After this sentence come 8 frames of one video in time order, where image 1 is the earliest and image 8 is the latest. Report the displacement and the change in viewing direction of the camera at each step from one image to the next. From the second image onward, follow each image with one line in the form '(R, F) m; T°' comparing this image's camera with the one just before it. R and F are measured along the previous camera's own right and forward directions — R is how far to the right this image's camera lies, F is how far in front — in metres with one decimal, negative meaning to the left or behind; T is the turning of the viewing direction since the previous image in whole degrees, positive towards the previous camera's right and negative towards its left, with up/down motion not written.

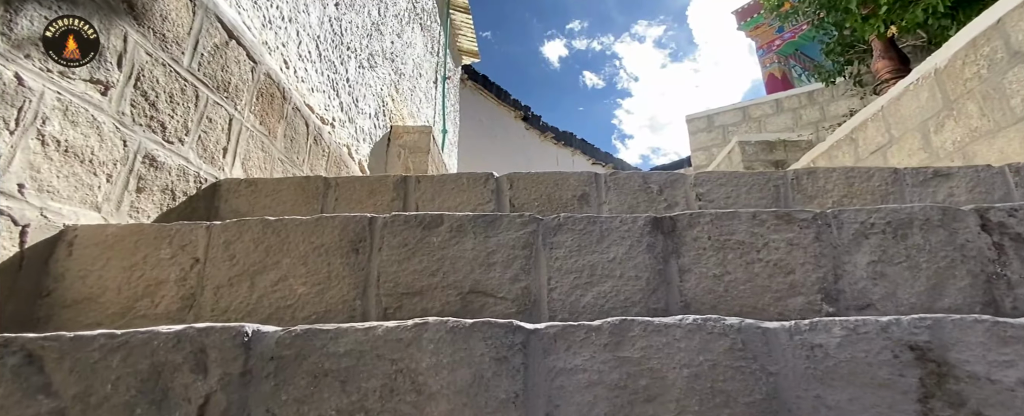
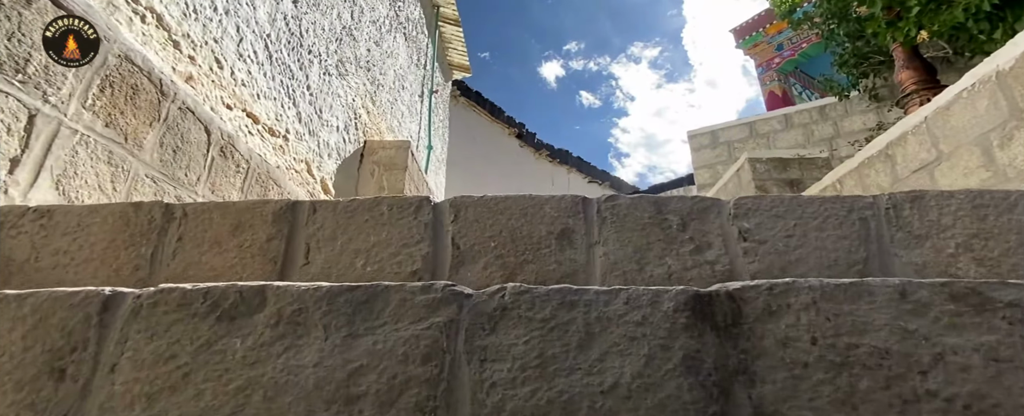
(+0.1, +0.3) m; 0°
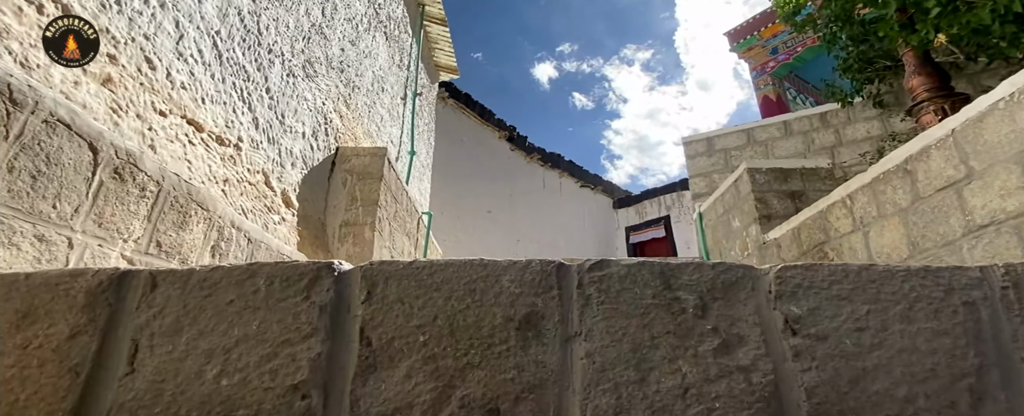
(0.0, +0.2) m; +1°
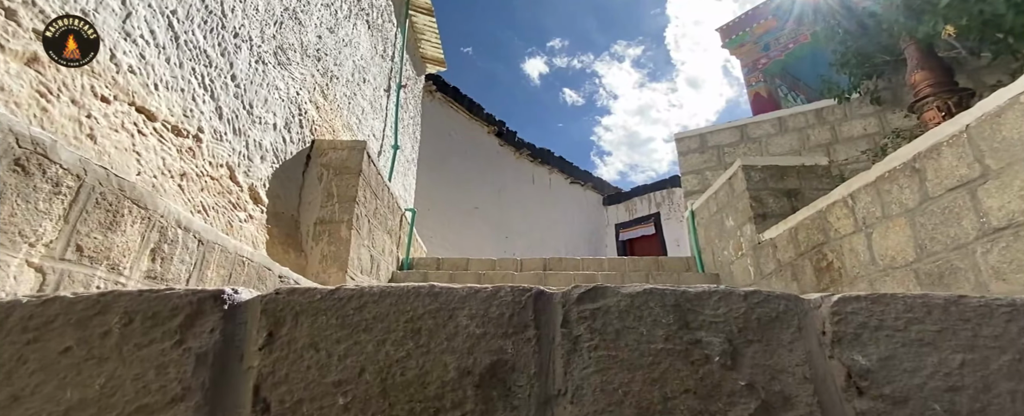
(0.0, +0.1) m; +1°
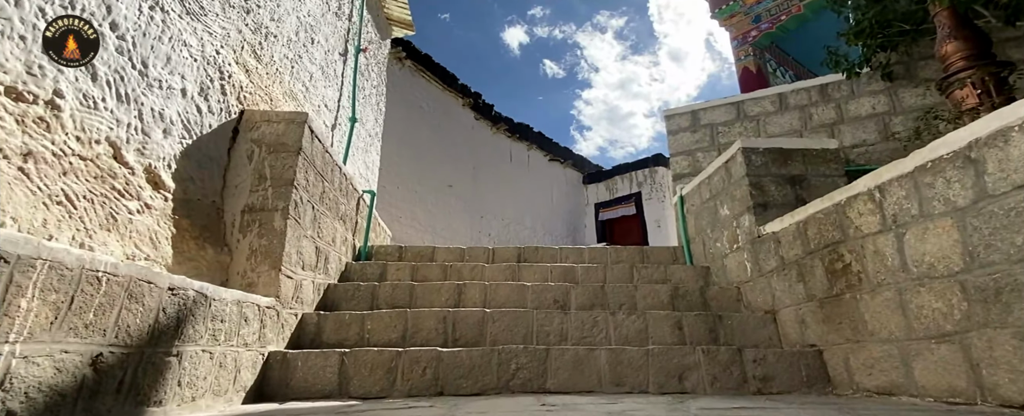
(0.0, +0.4) m; +2°
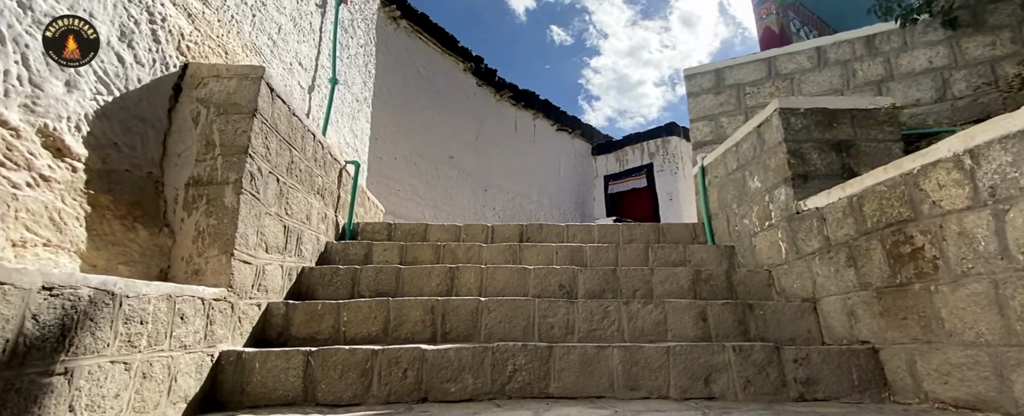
(0.0, +0.3) m; -1°
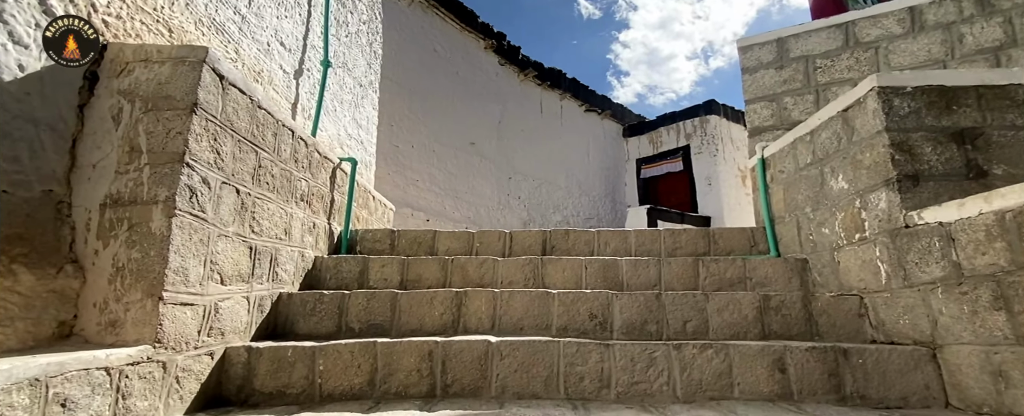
(0.0, +0.4) m; -3°
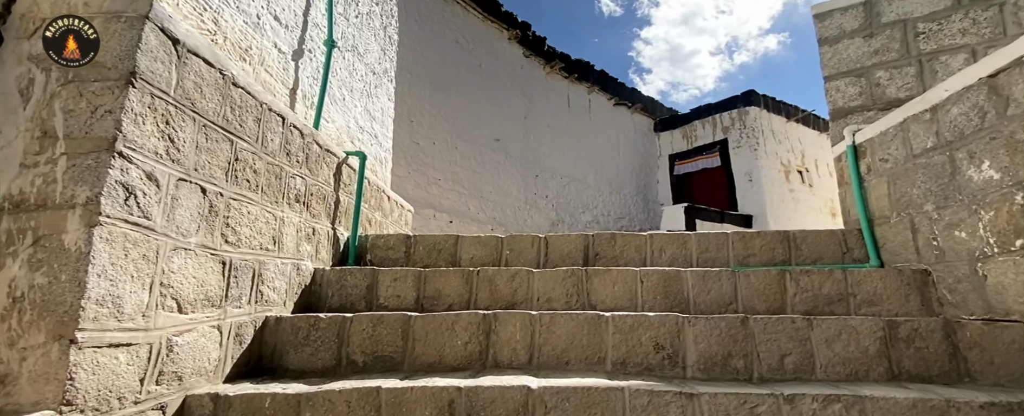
(-0.1, +0.4) m; -3°
